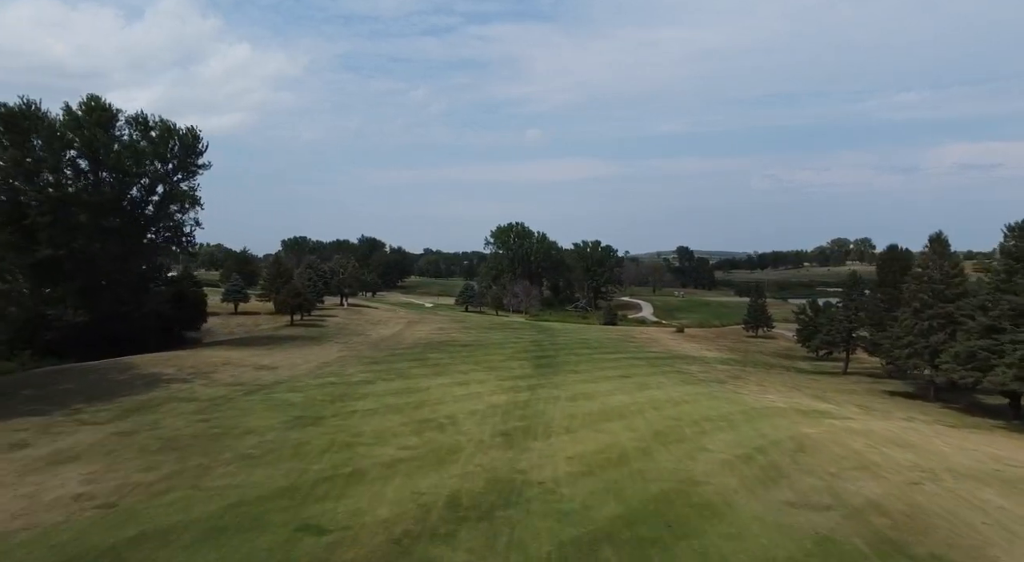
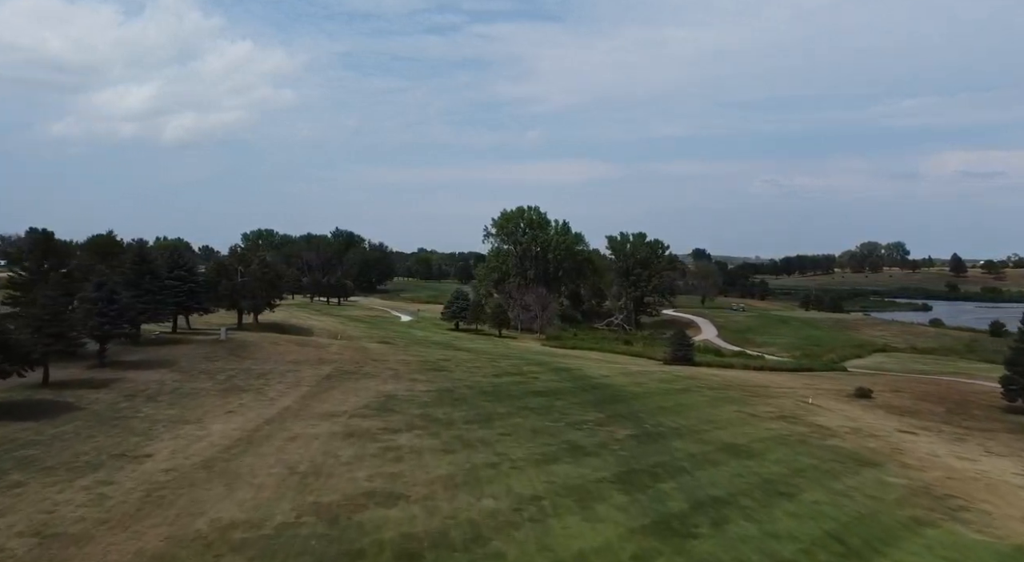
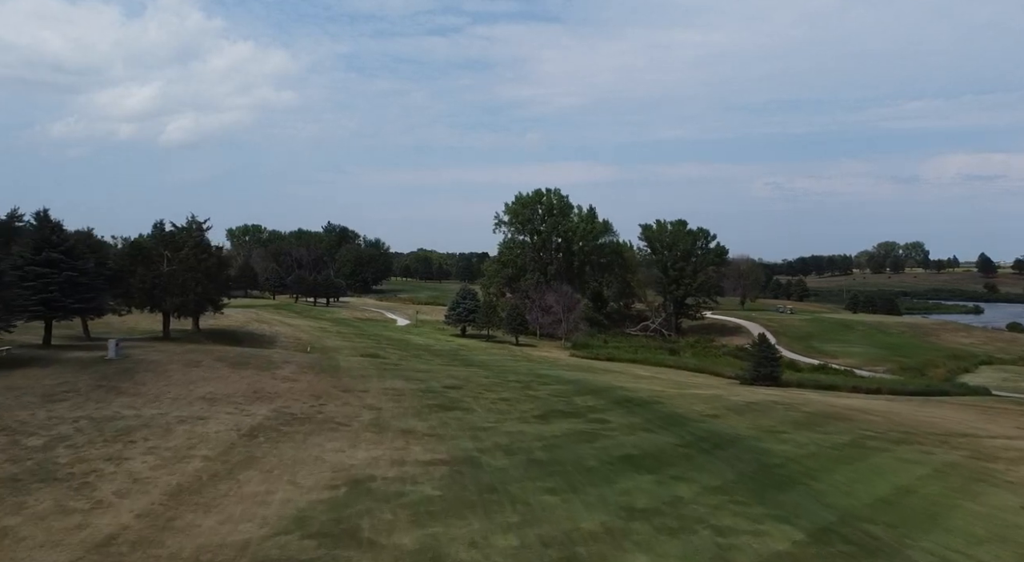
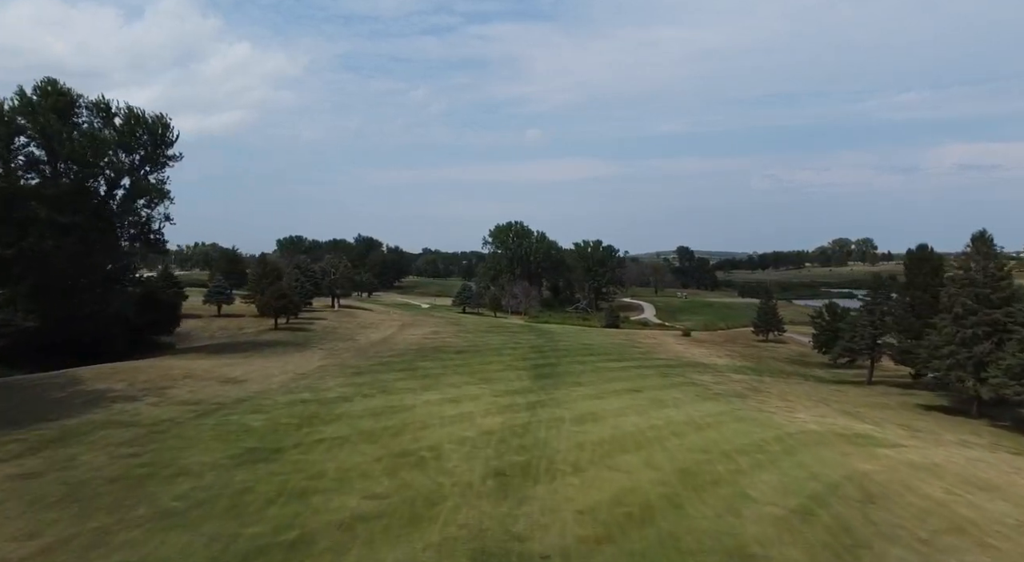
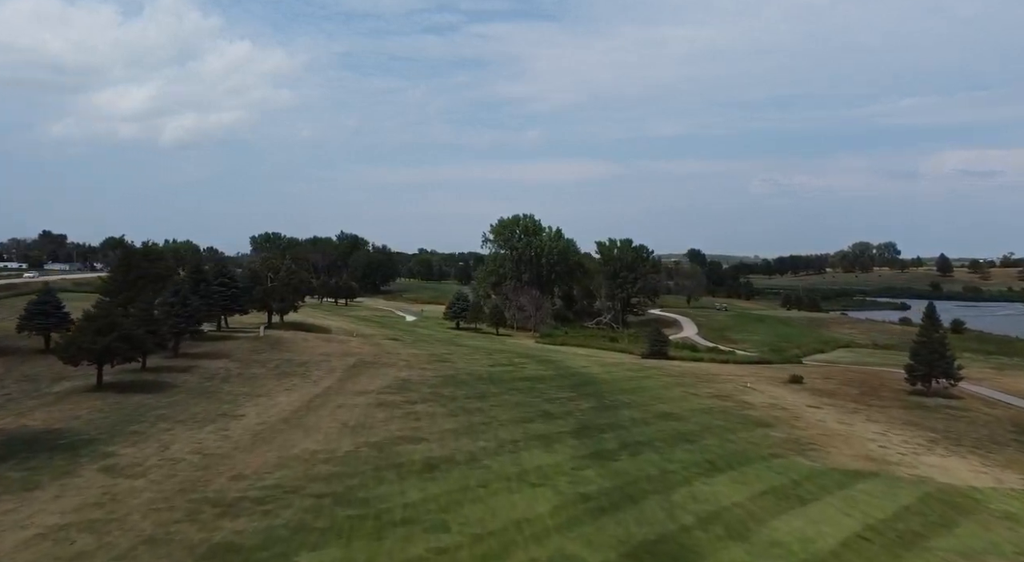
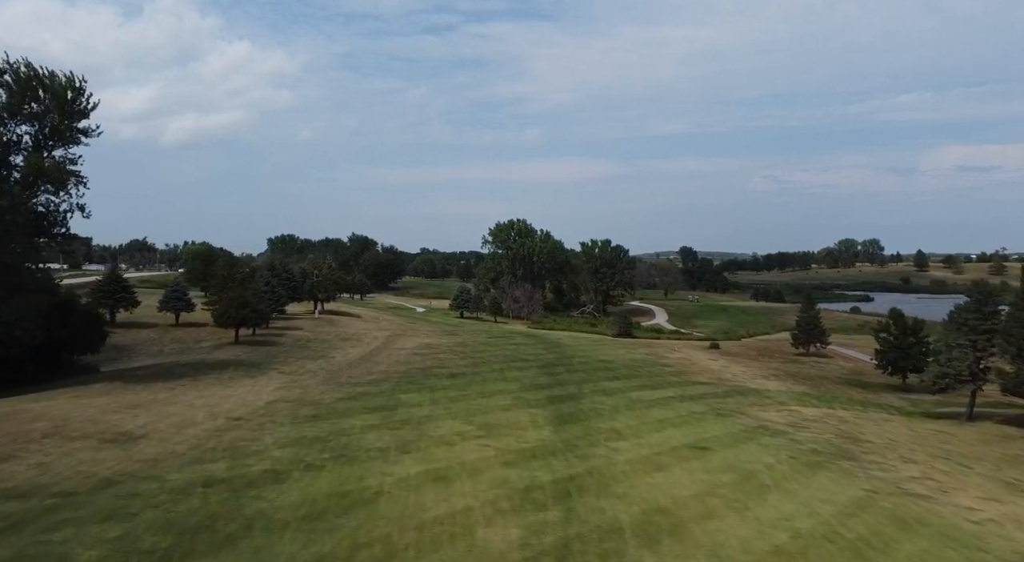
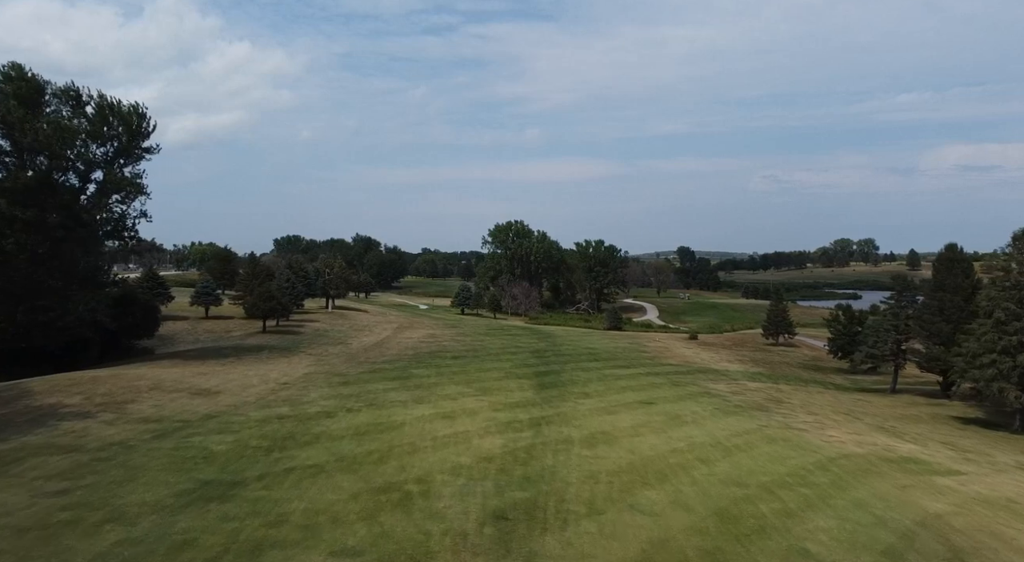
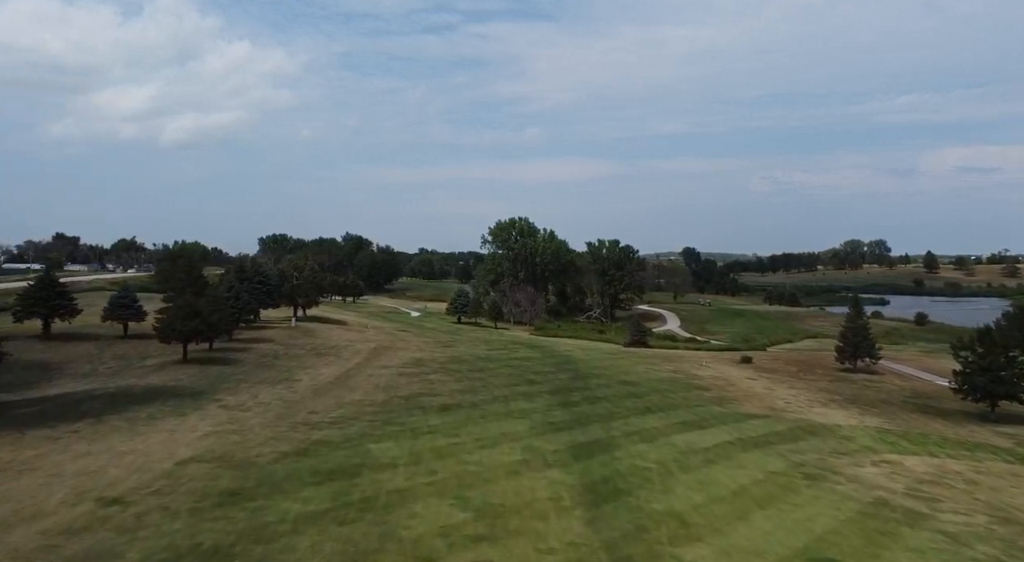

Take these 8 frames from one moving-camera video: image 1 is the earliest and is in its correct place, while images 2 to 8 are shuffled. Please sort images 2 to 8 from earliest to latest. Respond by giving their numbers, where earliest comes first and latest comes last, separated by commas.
4, 7, 6, 8, 5, 2, 3
